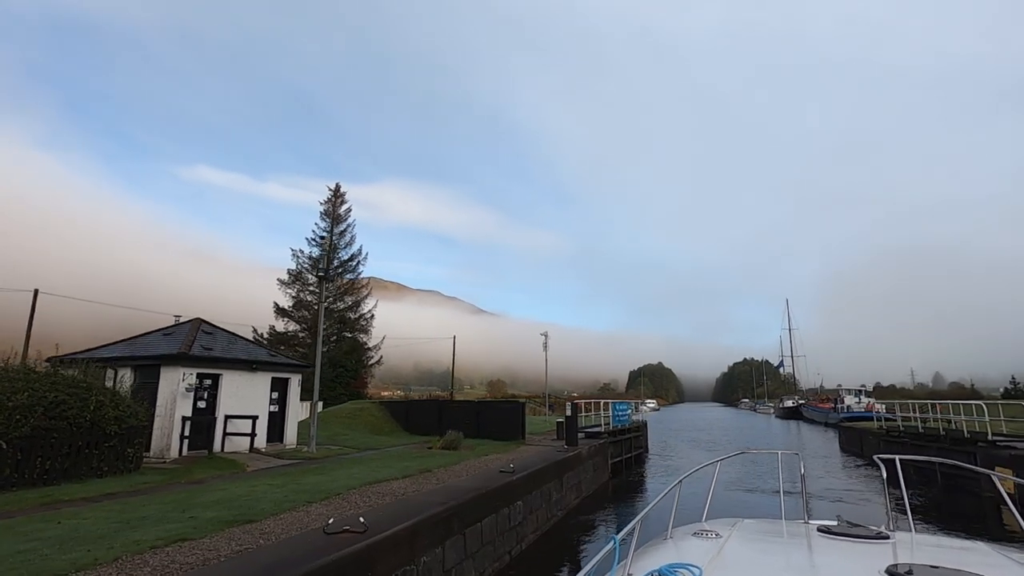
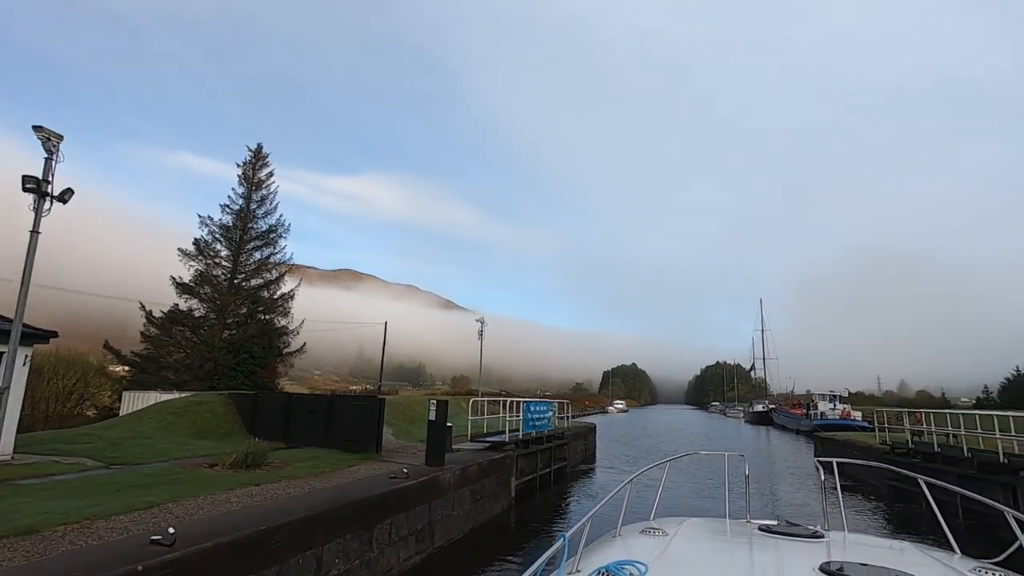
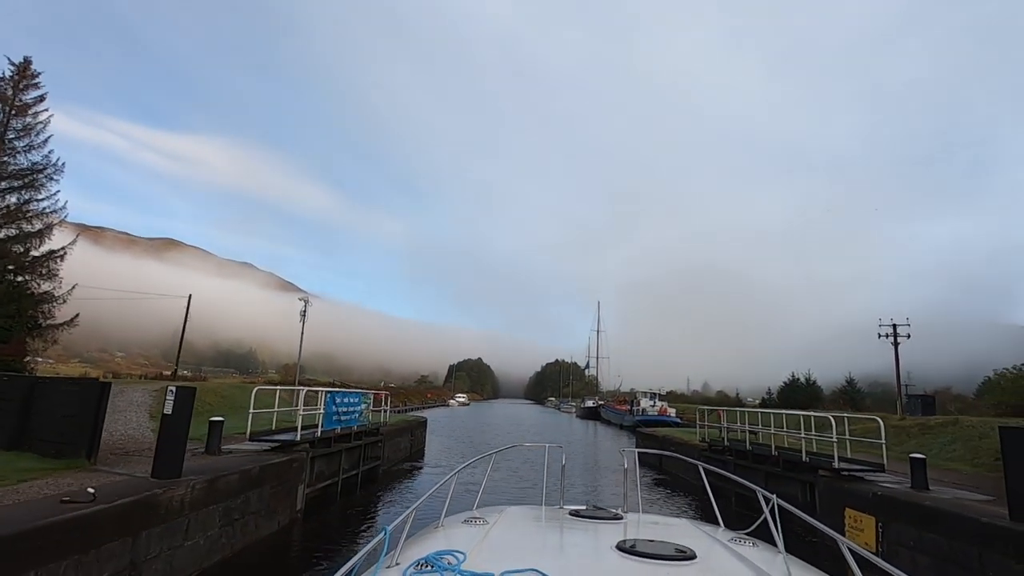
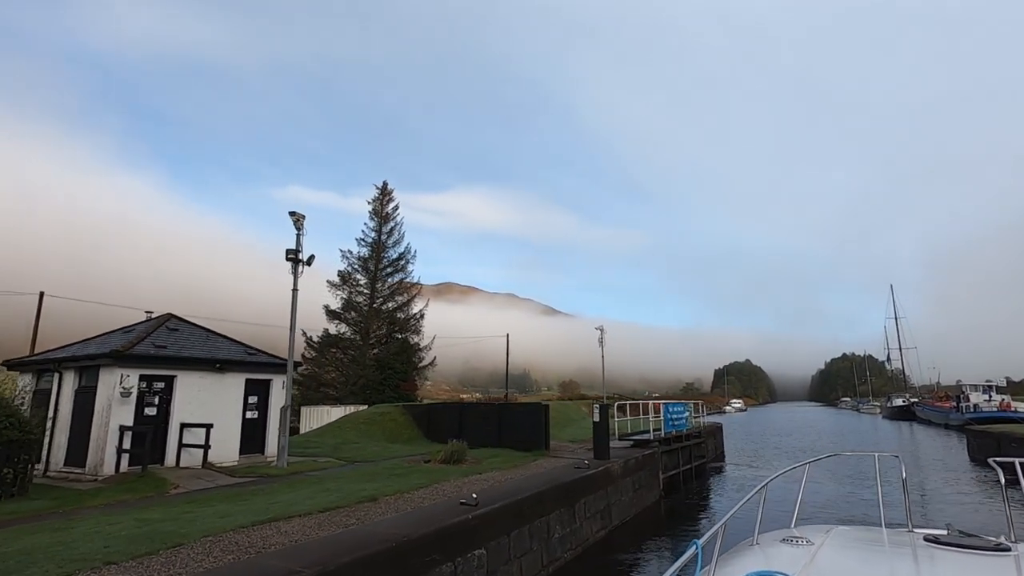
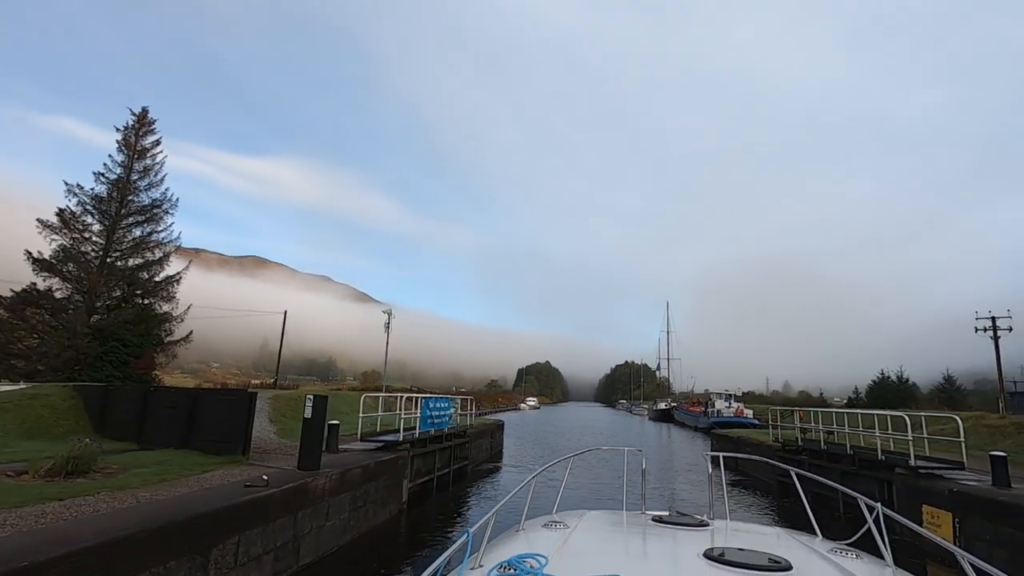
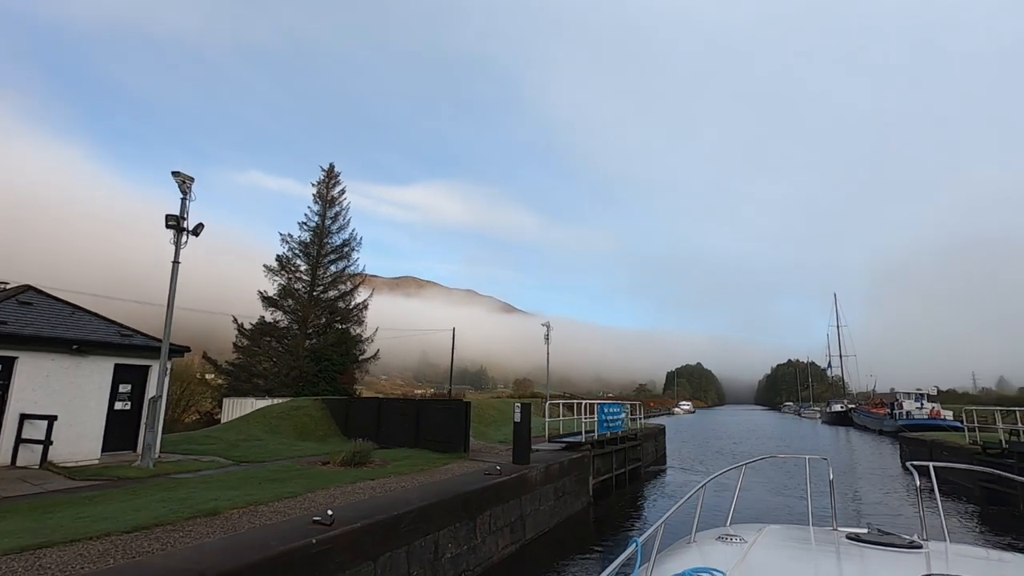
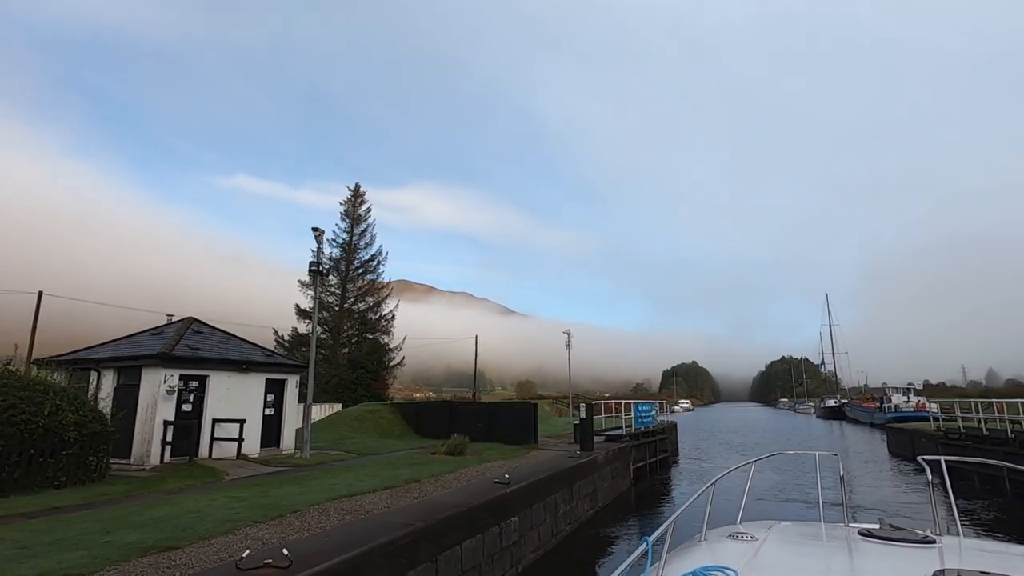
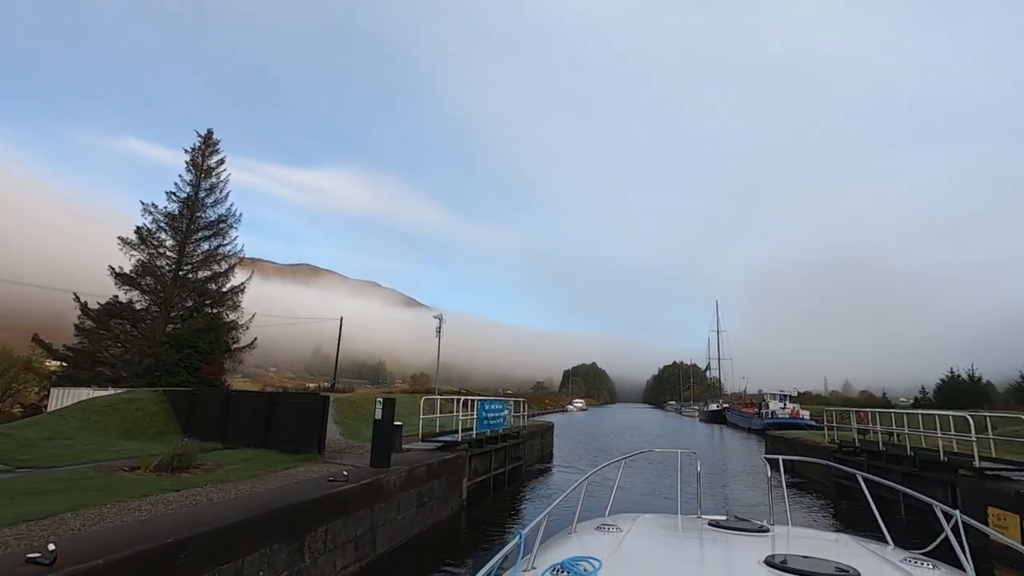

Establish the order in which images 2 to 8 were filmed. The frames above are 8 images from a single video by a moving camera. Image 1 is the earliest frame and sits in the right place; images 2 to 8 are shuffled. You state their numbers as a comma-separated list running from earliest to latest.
7, 4, 6, 2, 8, 5, 3
